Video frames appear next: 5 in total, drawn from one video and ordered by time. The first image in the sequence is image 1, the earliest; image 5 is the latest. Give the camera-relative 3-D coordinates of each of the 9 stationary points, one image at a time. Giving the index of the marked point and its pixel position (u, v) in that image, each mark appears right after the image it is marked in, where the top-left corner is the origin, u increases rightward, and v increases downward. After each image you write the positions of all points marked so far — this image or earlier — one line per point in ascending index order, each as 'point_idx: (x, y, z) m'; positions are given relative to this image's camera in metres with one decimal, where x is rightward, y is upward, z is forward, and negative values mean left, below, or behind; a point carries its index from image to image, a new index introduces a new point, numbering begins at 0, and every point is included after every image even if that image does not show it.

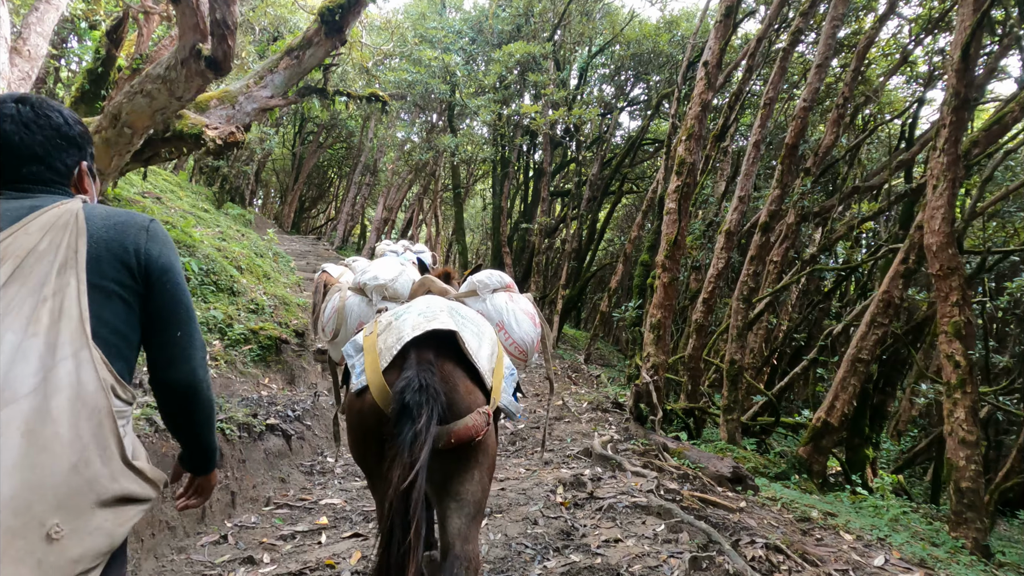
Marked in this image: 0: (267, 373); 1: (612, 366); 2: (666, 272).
0: (-3.2, -1.1, +7.0) m
1: (+2.5, -1.9, +13.5) m
2: (+2.0, +0.2, +7.1) m
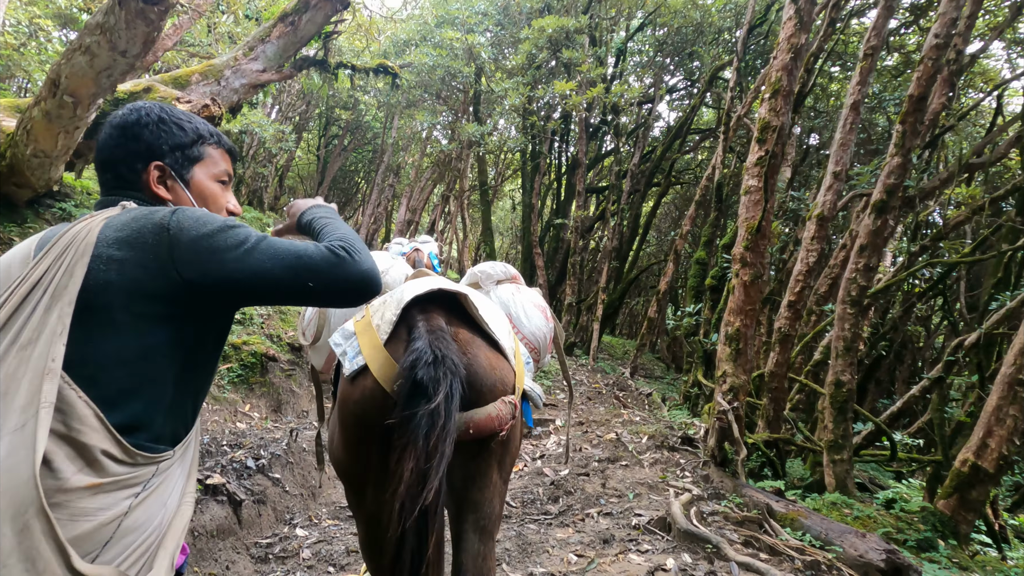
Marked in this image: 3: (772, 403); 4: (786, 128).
0: (-2.8, -1.2, +5.7) m
1: (+3.2, -2.0, +11.9) m
2: (+2.4, +0.2, +5.5) m
3: (+3.1, -1.4, +6.5) m
4: (+2.7, +1.6, +5.5) m
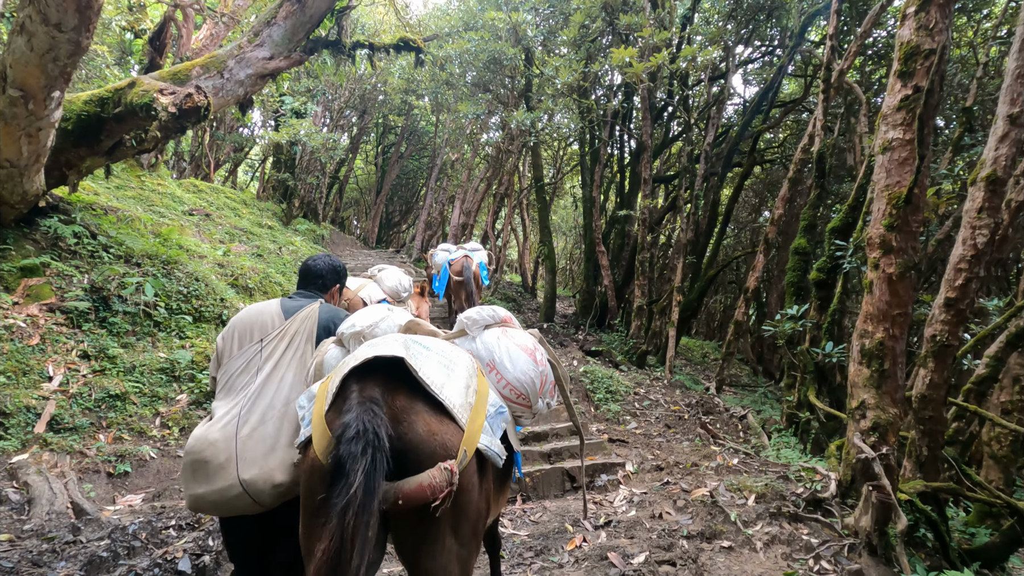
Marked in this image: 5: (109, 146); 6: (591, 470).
0: (-2.3, -1.3, +4.7) m
1: (+4.4, -1.9, +10.1) m
2: (+2.7, +0.2, +3.9) m
3: (+3.6, -1.3, +4.8) m
4: (+3.0, +1.6, +3.8) m
5: (-4.2, +1.5, +5.7) m
6: (+0.7, -1.6, +4.7) m
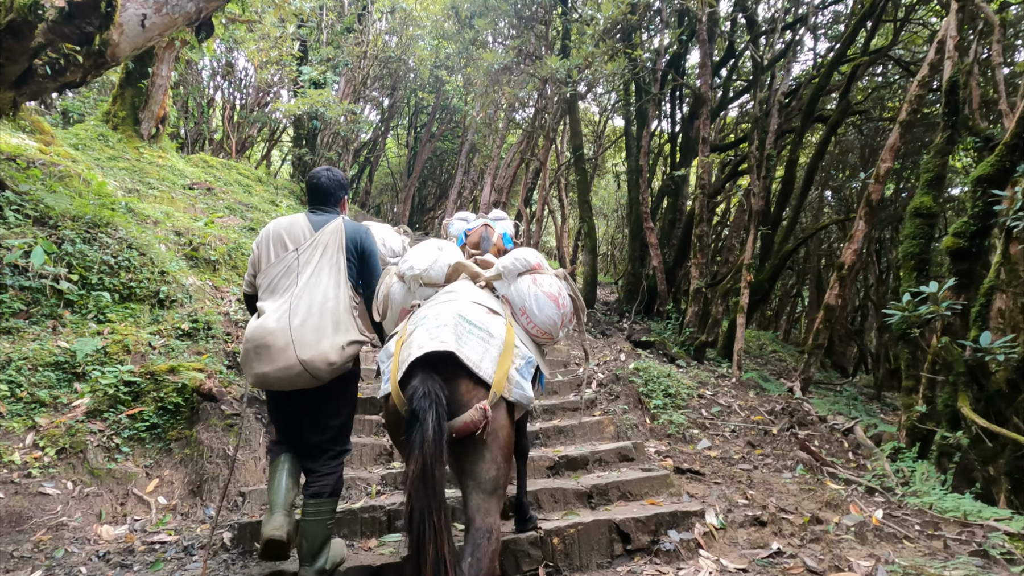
0: (-2.2, -1.1, +3.3) m
1: (+4.9, -1.6, +8.2) m
2: (+2.8, +0.4, +2.1) m
3: (+3.7, -1.1, +3.0) m
4: (+3.0, +1.9, +2.0) m
5: (-4.0, +1.7, +4.4) m
6: (+0.8, -1.3, +3.1) m
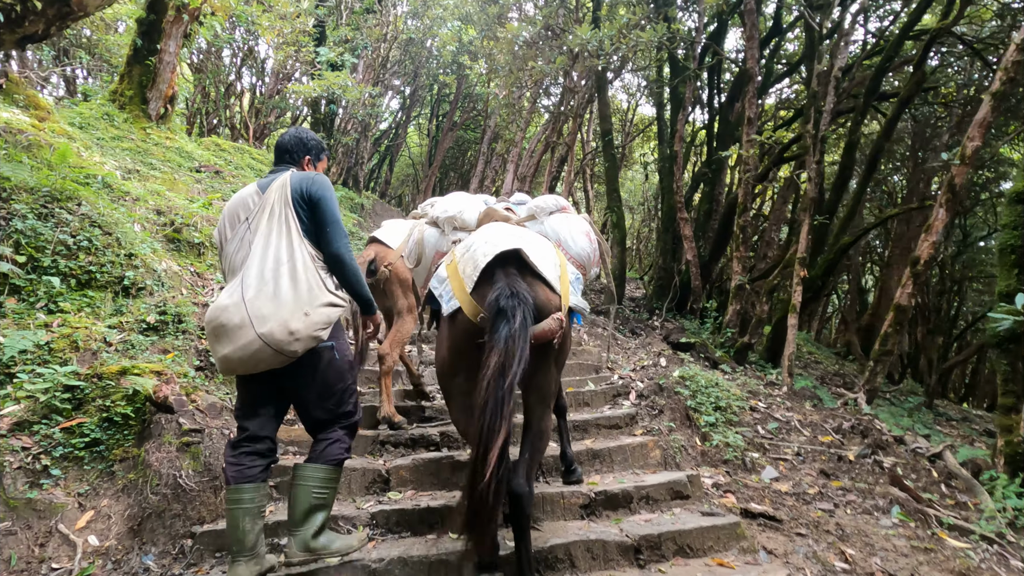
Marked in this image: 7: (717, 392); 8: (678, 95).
0: (-2.1, -1.0, +2.7) m
1: (+5.2, -1.6, +7.3) m
2: (+2.8, +0.4, +1.3) m
3: (+3.8, -1.1, +2.1) m
4: (+3.1, +1.8, +1.1) m
5: (-3.8, +1.8, +3.7) m
6: (+0.9, -1.3, +2.3) m
7: (+1.8, -0.9, +4.7) m
8: (+3.5, +4.1, +11.6) m
